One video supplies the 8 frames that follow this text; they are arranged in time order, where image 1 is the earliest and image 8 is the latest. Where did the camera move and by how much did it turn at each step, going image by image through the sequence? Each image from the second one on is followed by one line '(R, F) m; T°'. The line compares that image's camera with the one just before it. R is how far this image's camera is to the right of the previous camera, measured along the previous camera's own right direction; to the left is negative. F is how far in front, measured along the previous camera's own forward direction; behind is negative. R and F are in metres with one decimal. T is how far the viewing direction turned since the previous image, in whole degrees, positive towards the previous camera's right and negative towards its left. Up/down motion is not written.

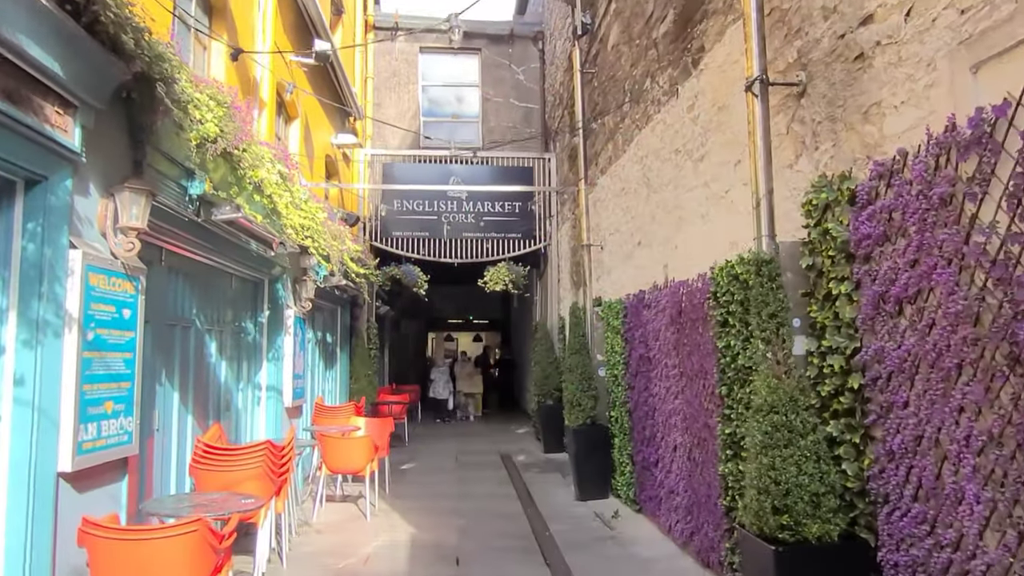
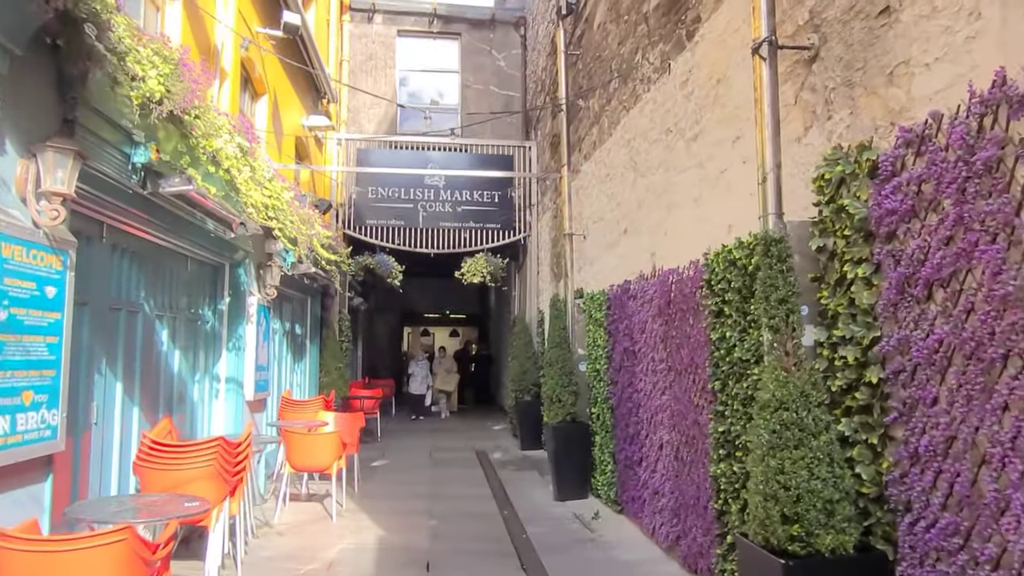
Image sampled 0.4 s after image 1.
(0.0, +0.4) m; +2°
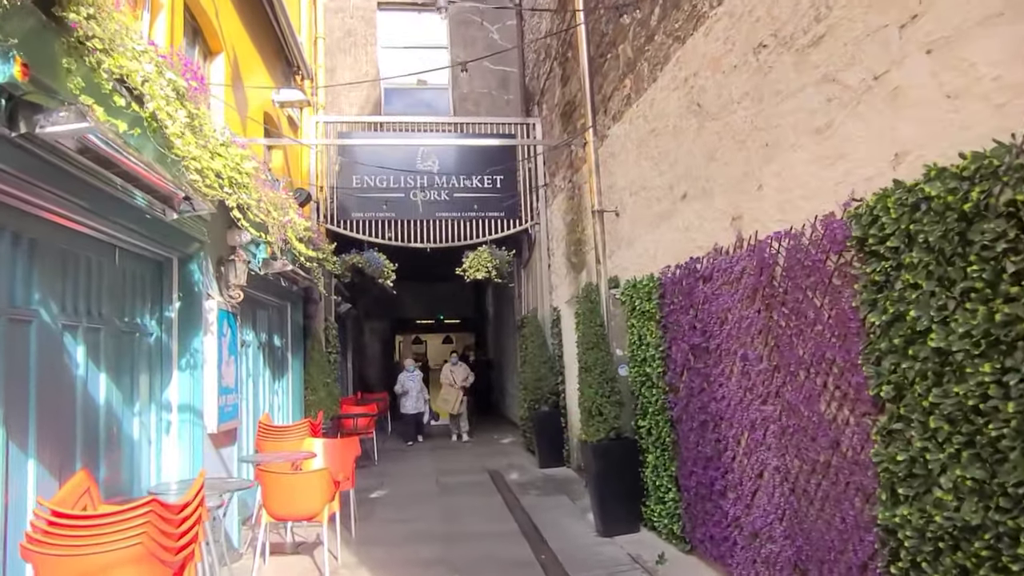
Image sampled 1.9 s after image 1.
(-0.3, +1.4) m; +1°
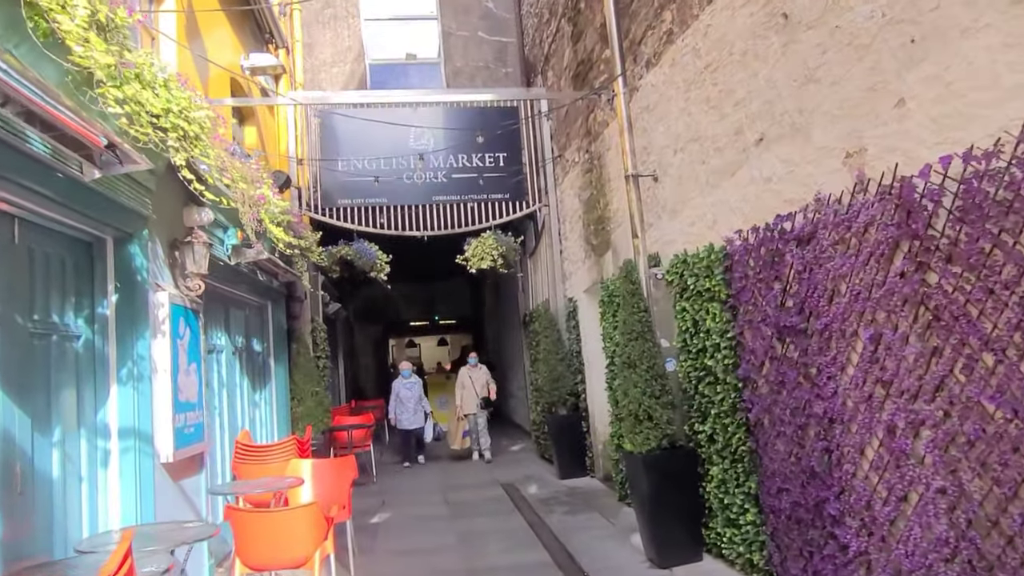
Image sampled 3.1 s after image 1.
(-0.2, +1.1) m; +1°
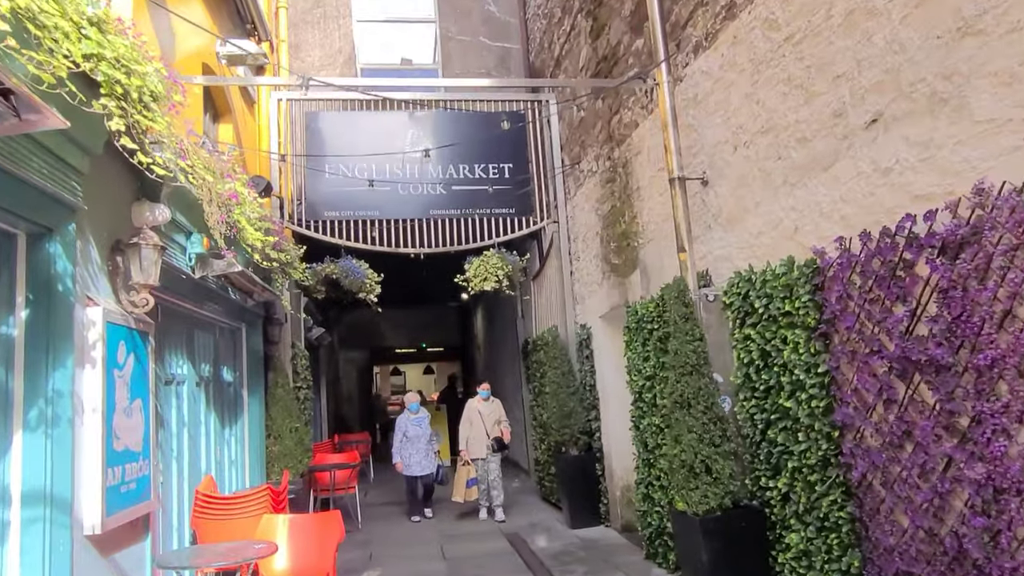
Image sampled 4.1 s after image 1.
(-0.2, +0.9) m; +1°
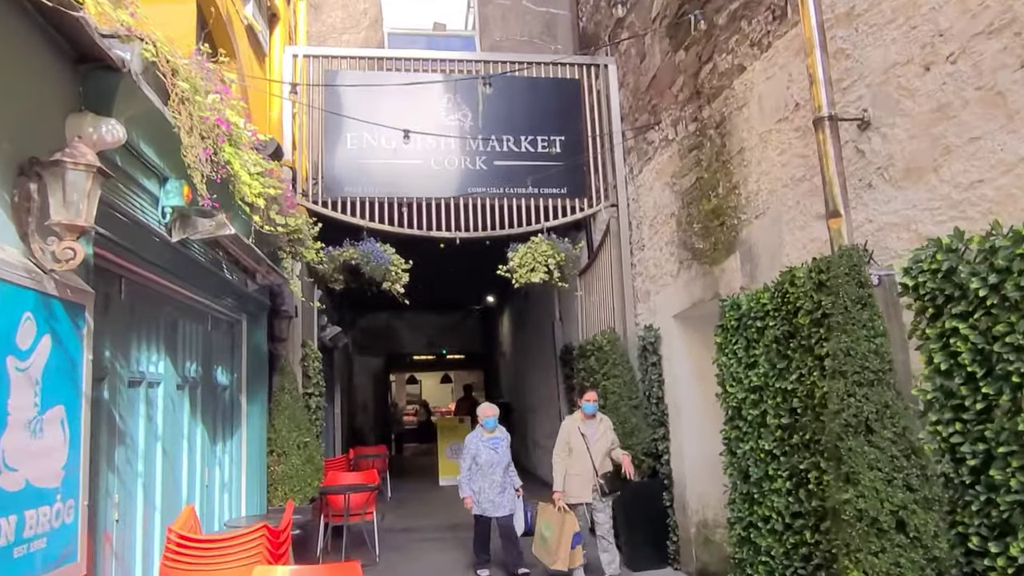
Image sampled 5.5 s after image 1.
(-0.3, +1.2) m; -1°
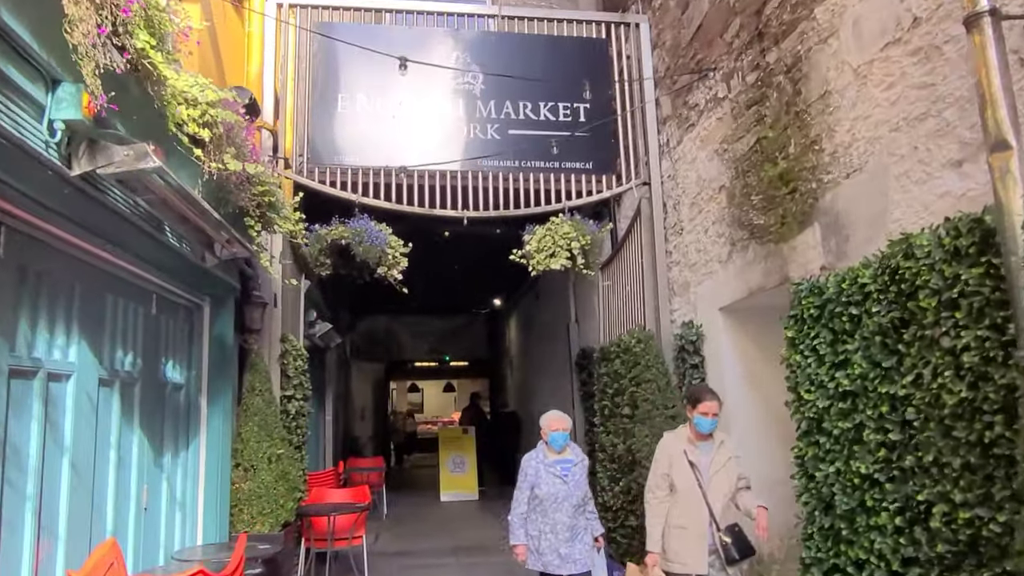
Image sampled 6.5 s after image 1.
(-0.1, +1.0) m; 0°
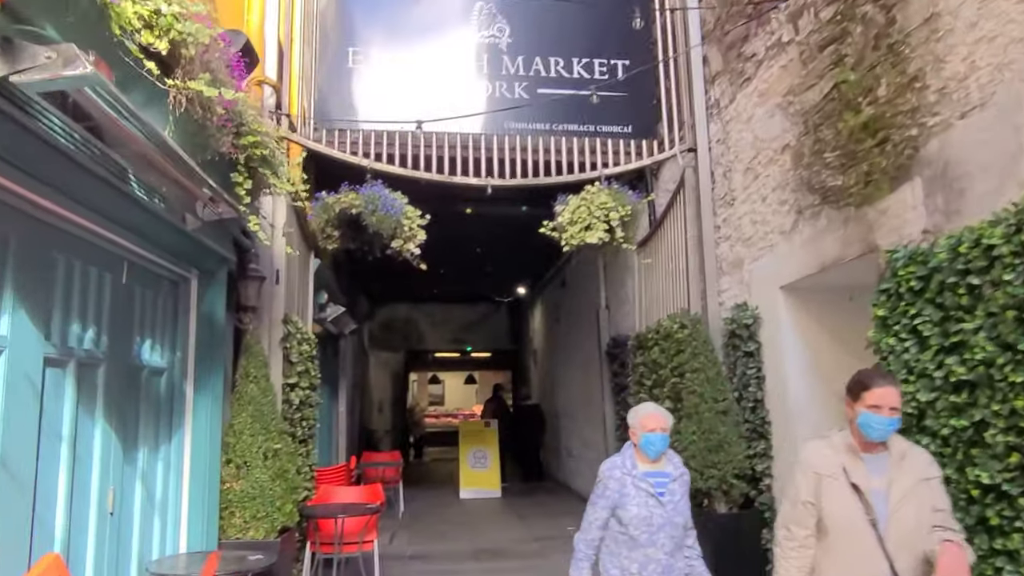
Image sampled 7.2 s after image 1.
(-0.1, +0.6) m; -2°
